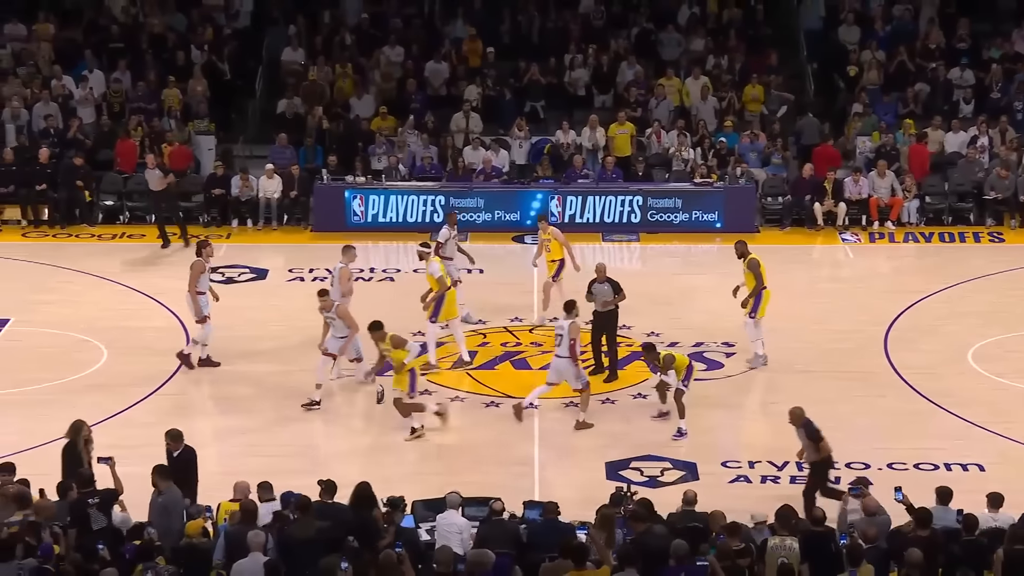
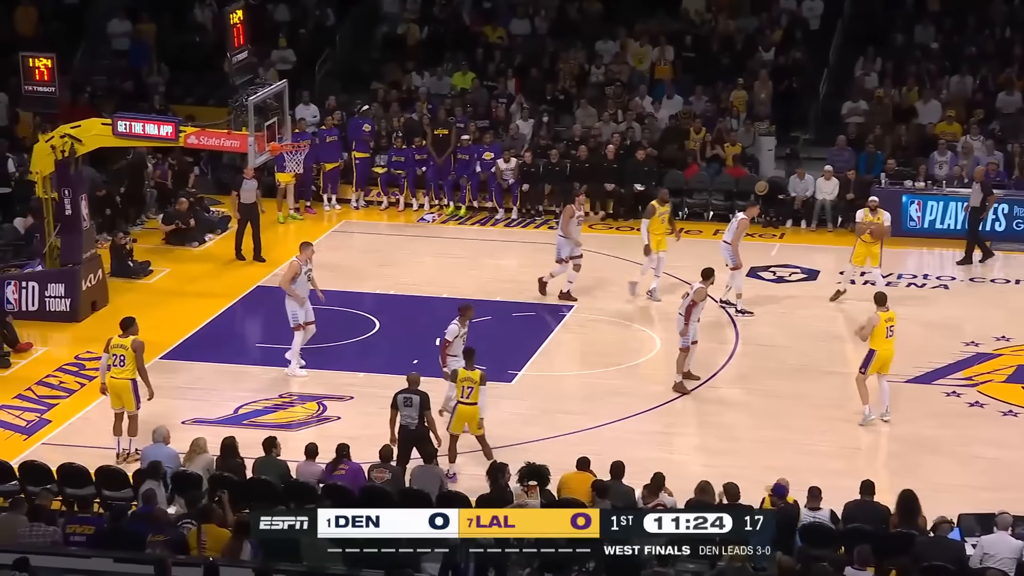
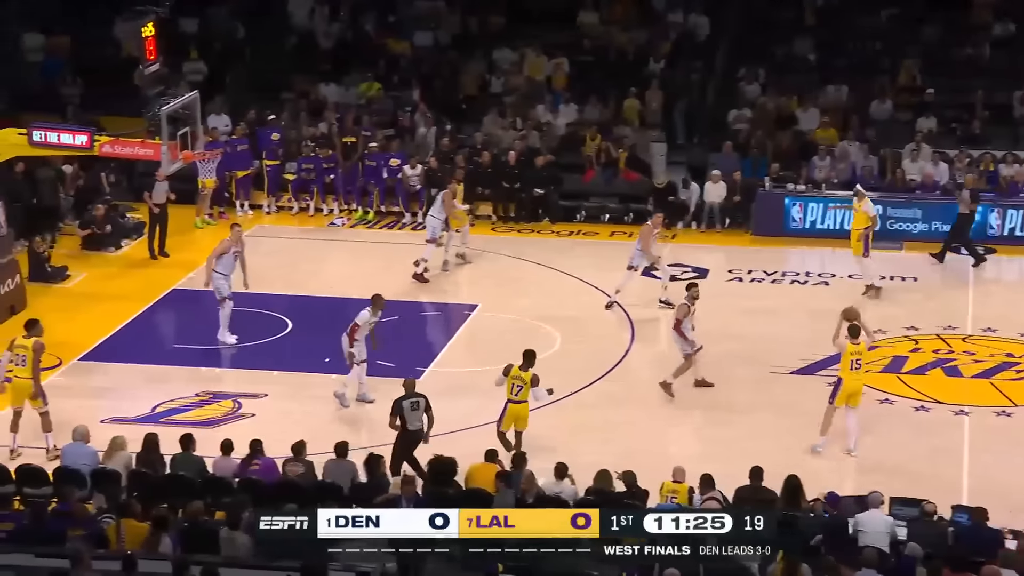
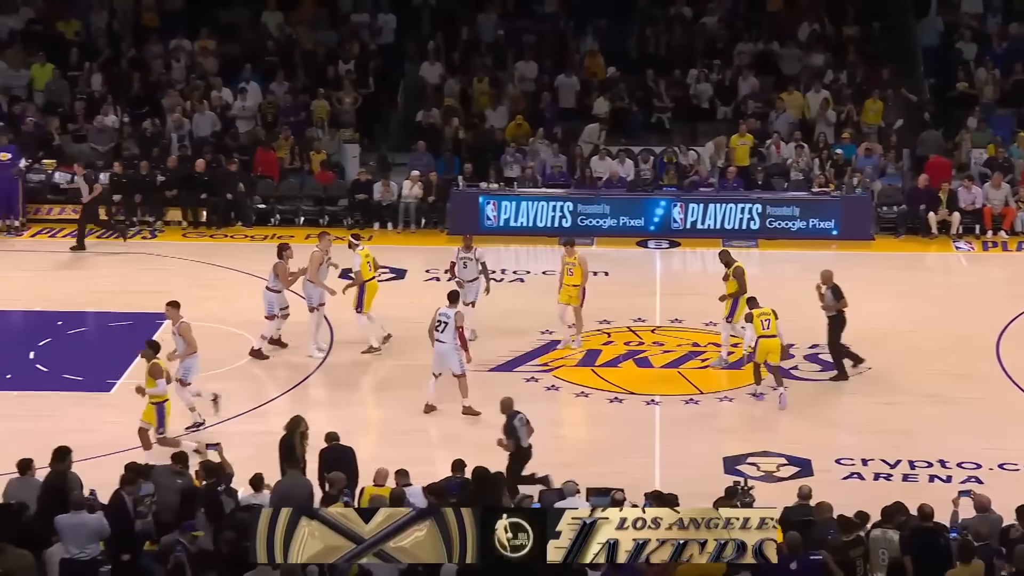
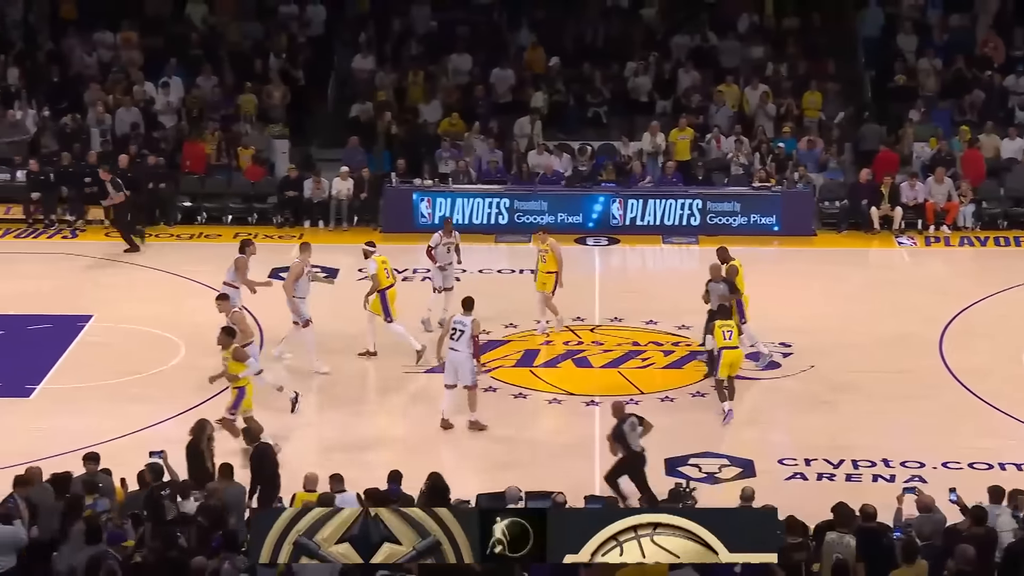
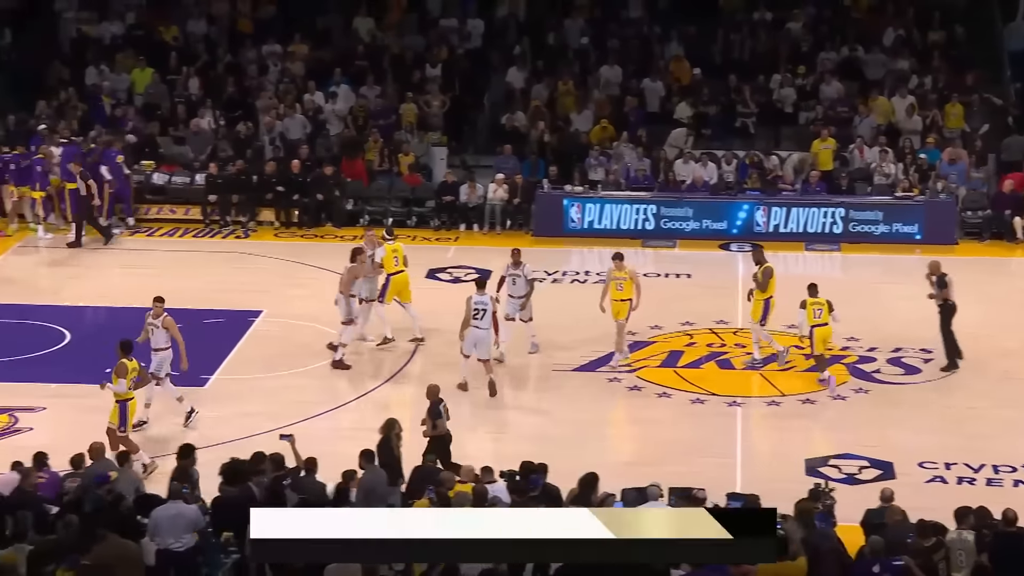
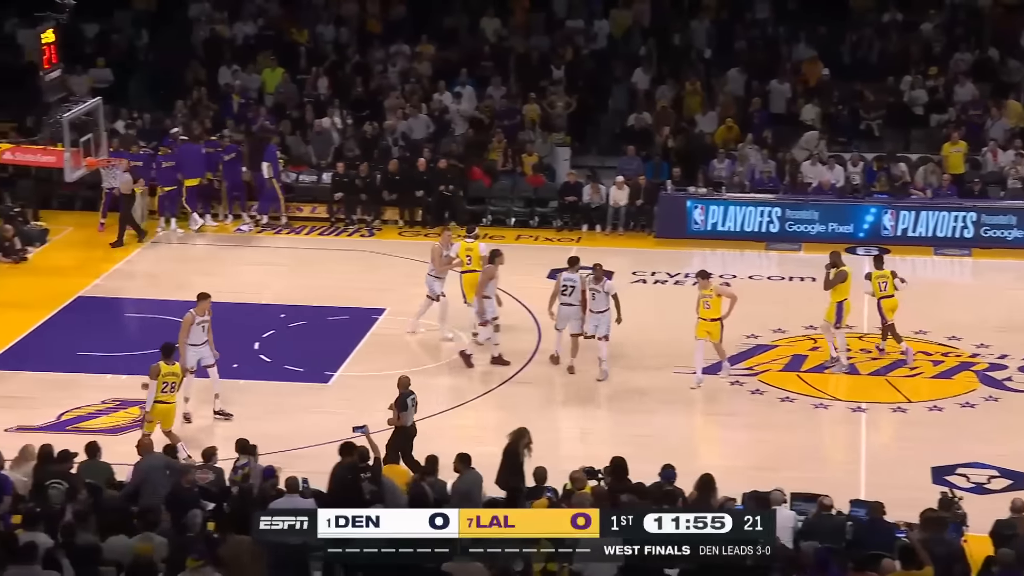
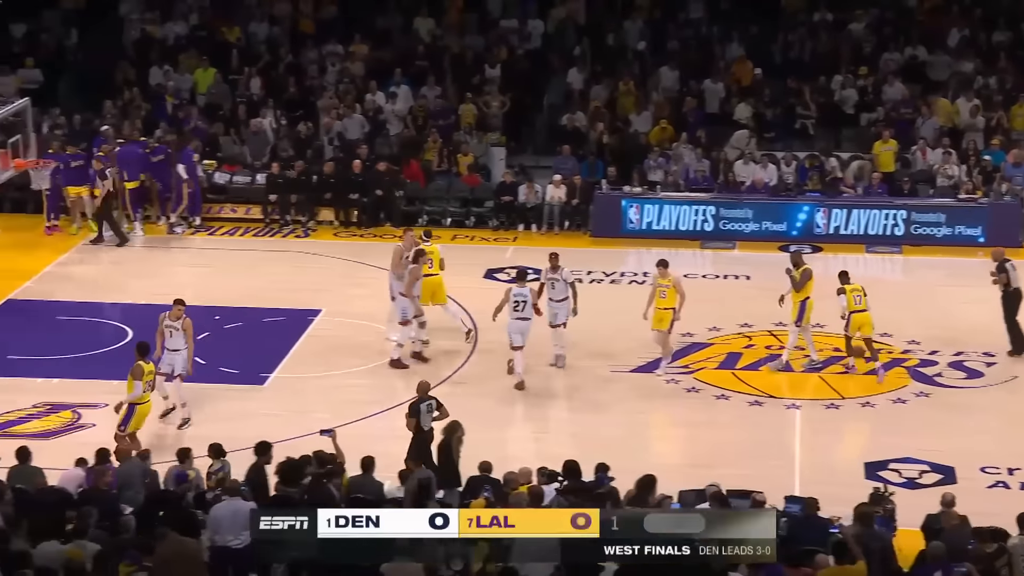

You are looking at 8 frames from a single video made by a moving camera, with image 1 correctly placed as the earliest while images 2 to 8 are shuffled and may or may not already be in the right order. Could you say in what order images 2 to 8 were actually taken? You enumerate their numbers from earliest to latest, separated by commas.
5, 4, 6, 8, 7, 3, 2
